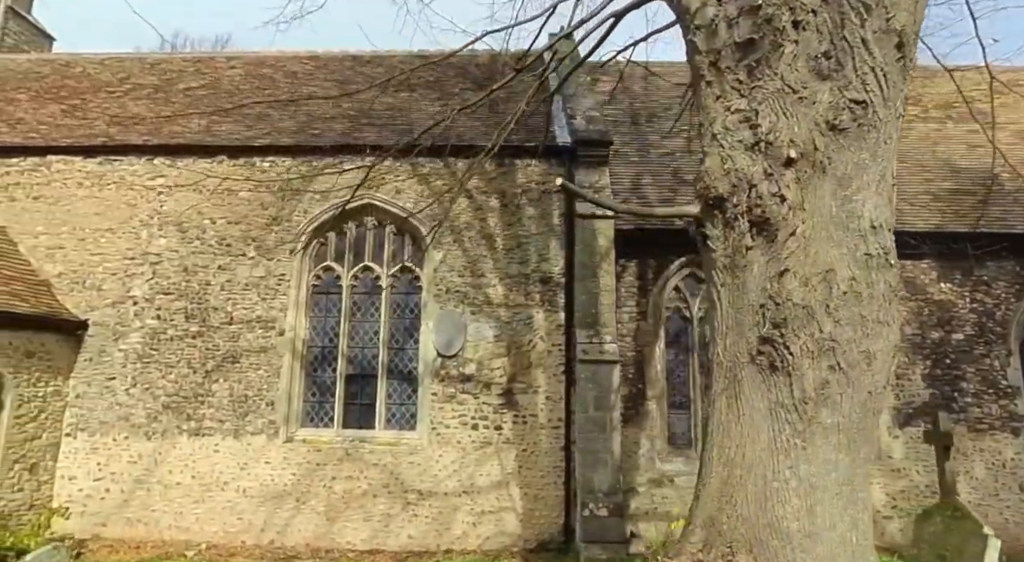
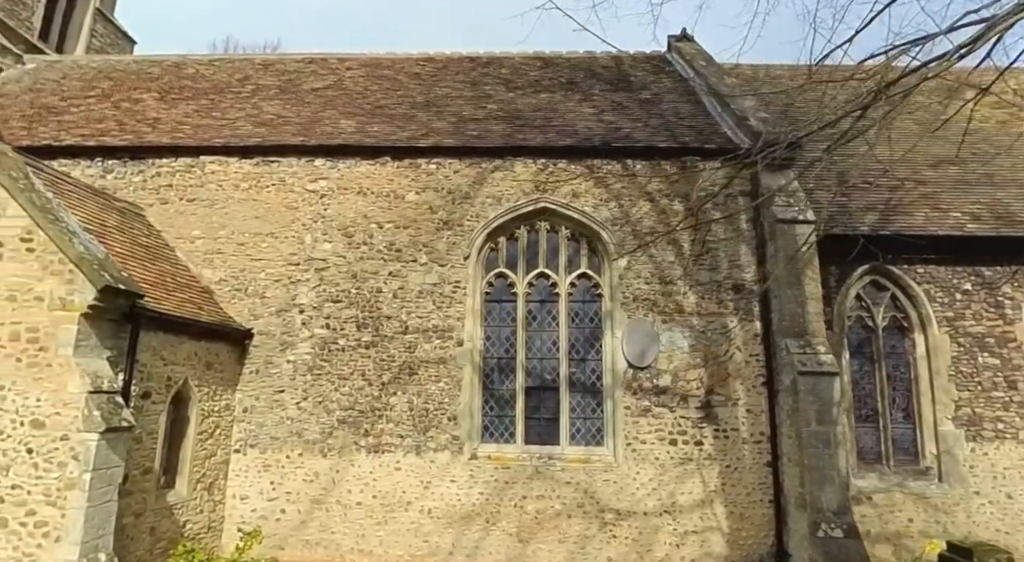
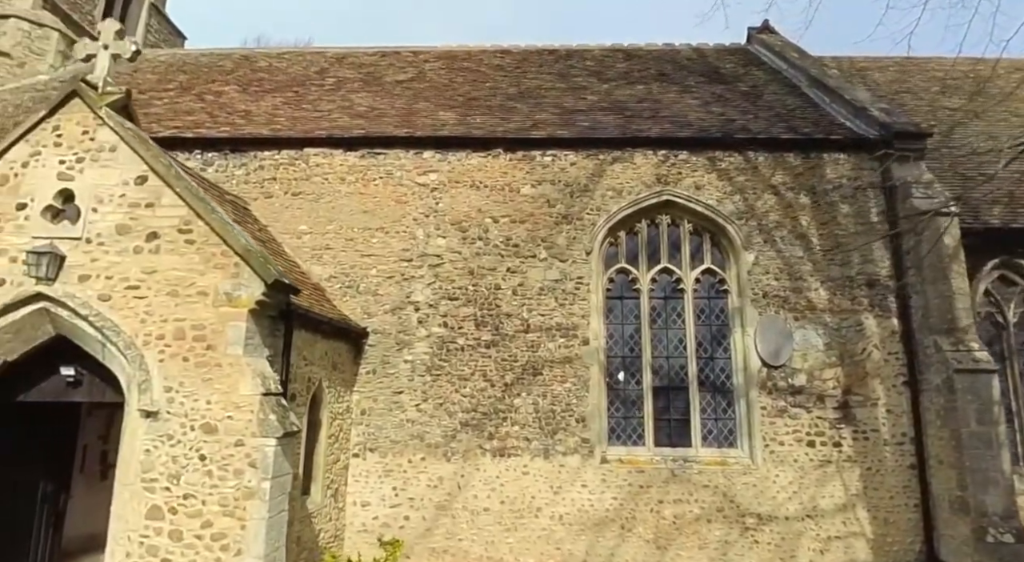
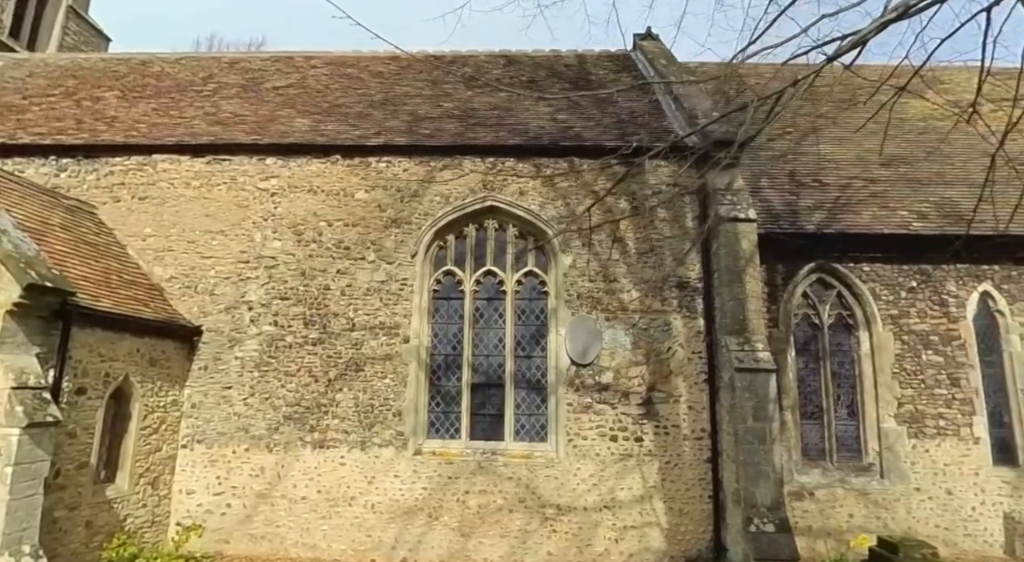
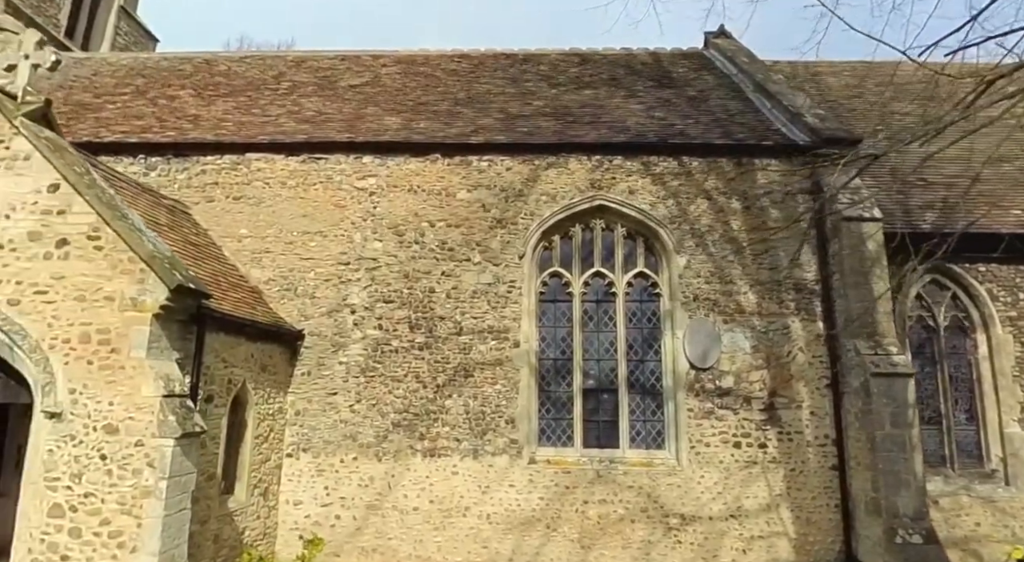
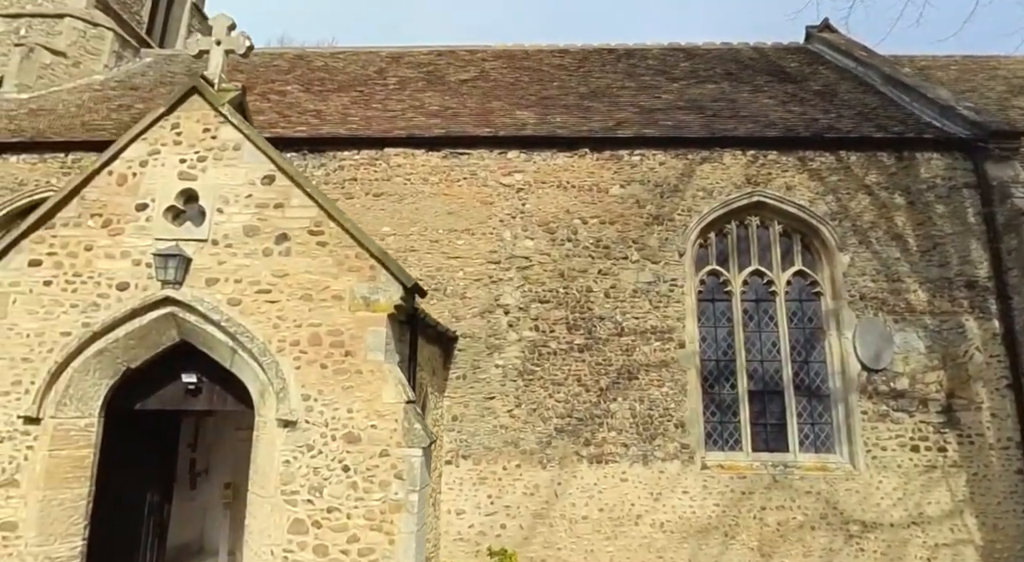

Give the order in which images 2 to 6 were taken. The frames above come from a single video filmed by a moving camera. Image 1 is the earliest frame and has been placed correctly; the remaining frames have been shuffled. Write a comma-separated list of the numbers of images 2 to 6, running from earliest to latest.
4, 2, 5, 3, 6
